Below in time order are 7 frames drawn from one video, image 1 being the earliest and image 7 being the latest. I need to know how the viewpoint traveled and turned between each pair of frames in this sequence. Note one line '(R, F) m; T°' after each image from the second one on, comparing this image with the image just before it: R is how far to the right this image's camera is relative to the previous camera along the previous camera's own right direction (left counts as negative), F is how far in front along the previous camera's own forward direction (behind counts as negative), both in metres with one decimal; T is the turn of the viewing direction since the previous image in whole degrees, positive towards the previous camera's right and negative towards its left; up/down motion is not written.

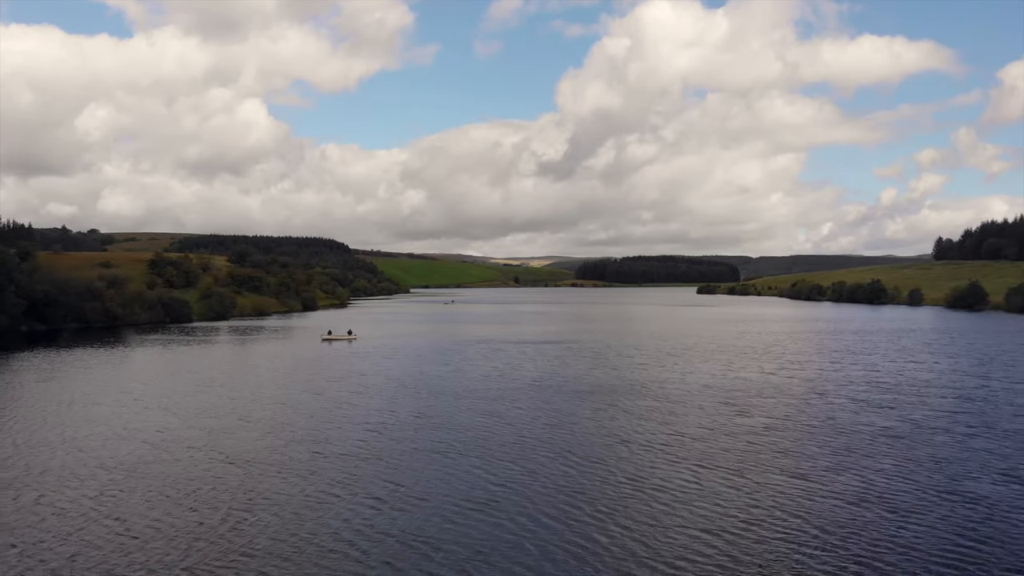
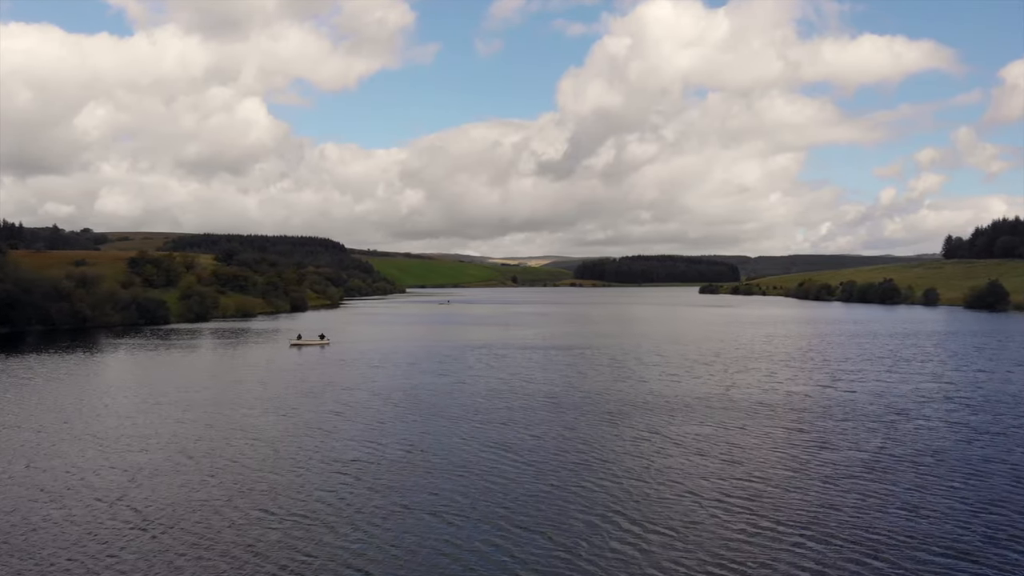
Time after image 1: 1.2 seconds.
(-0.7, +9.3) m; 0°
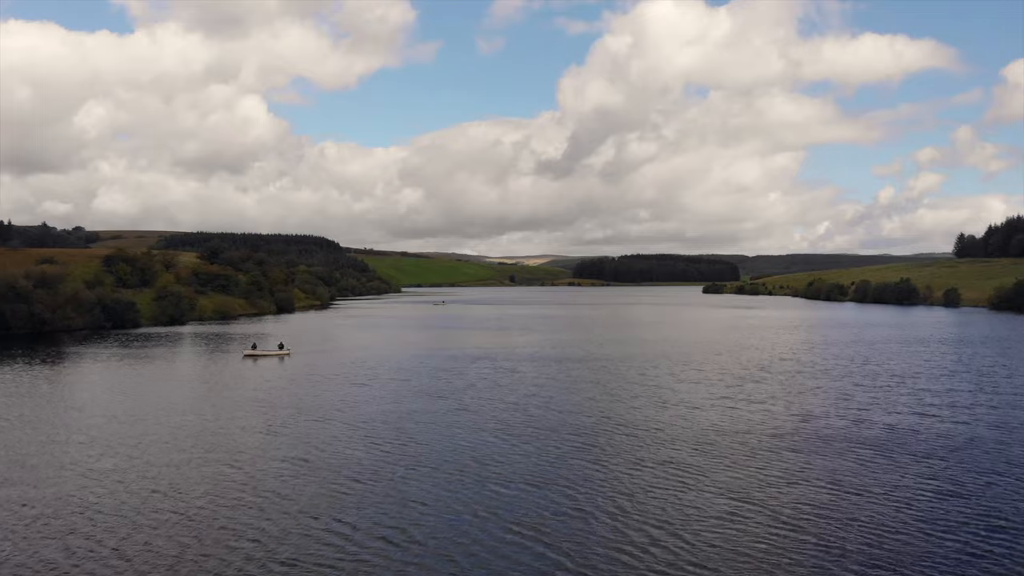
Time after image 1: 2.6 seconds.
(-1.0, +10.9) m; 0°
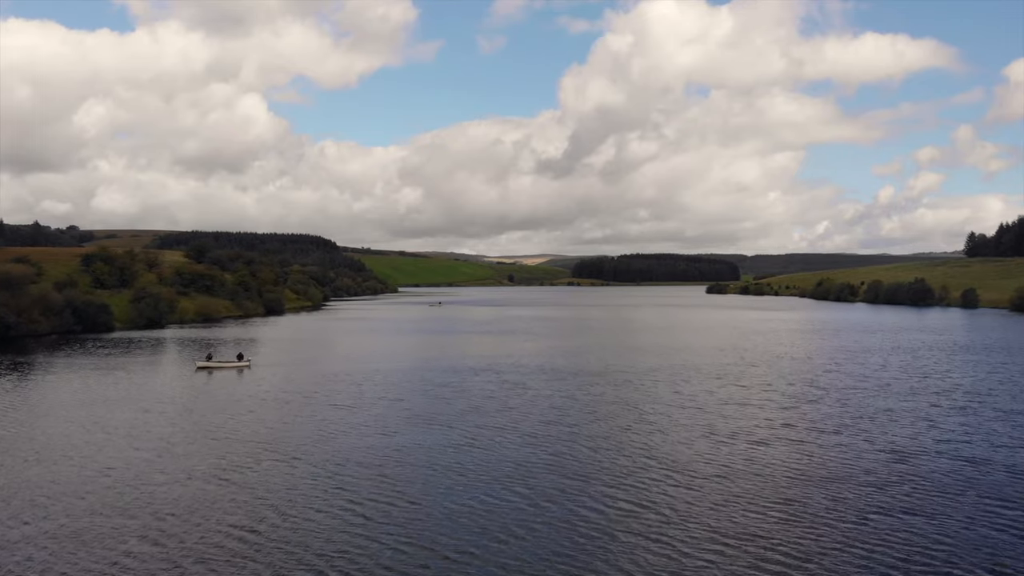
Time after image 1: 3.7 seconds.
(-0.8, +8.4) m; 0°
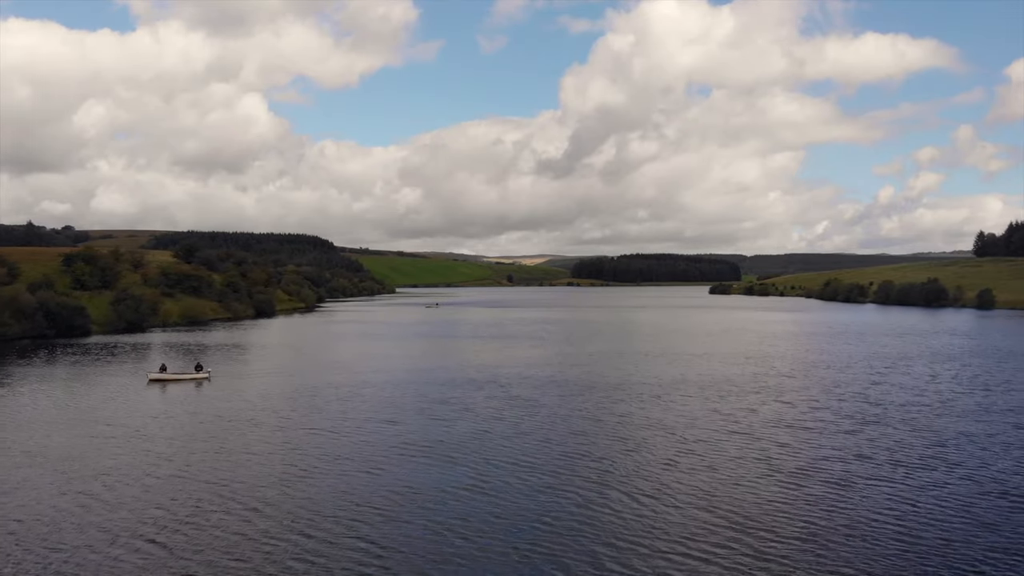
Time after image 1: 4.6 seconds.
(-0.7, +6.7) m; 0°
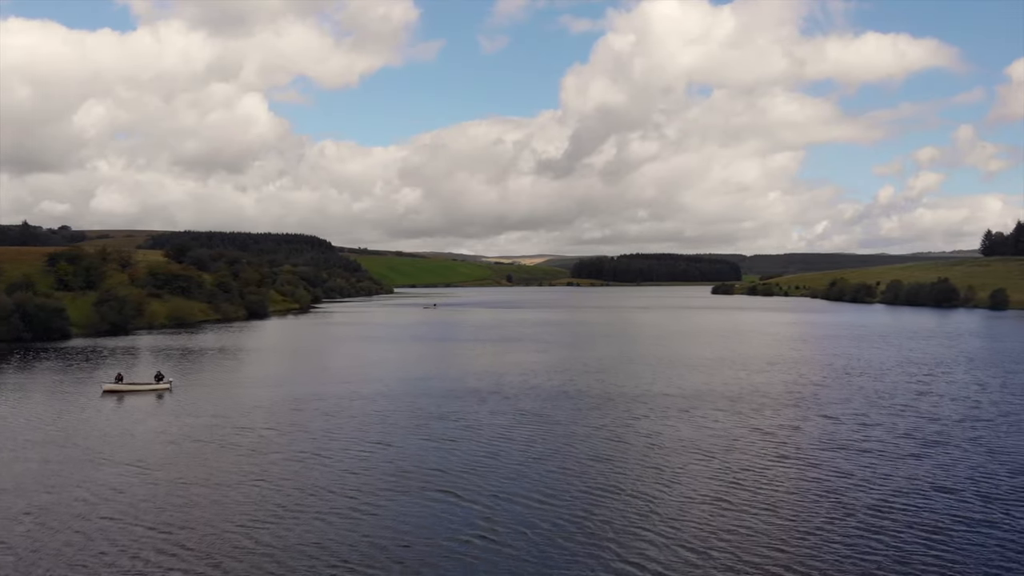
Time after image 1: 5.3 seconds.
(-0.6, +5.2) m; 0°
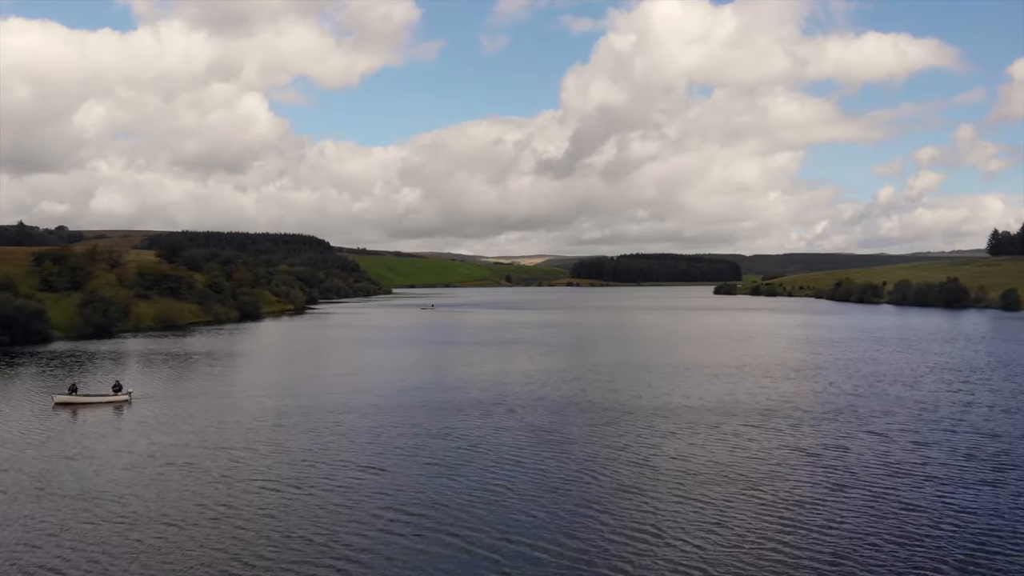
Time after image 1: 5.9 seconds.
(-0.5, +4.4) m; 0°
